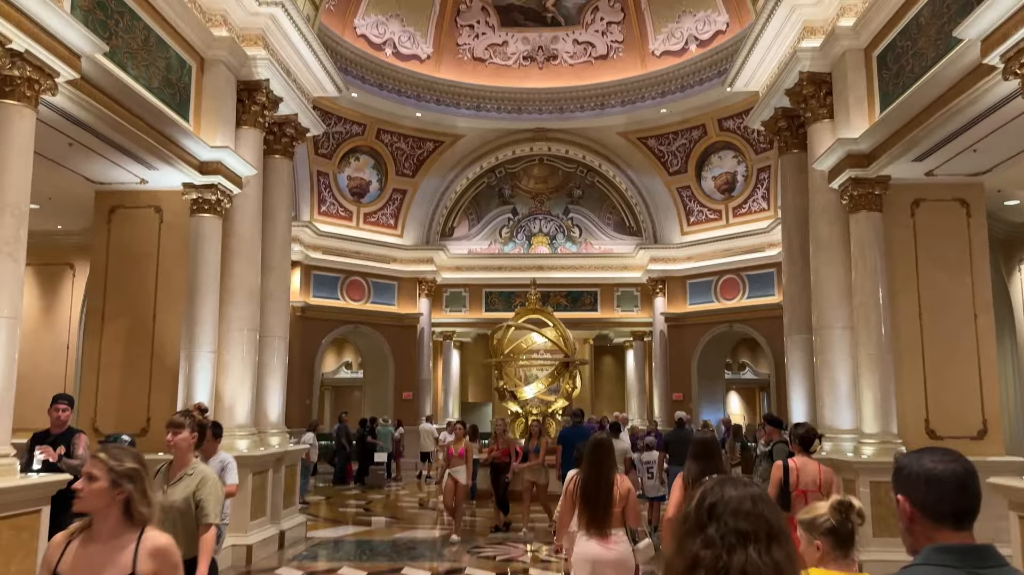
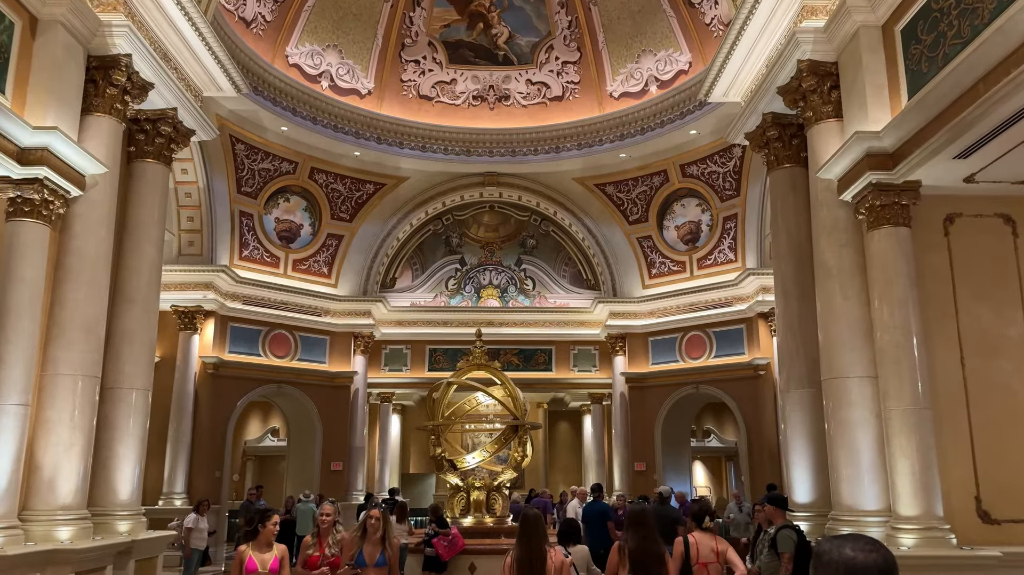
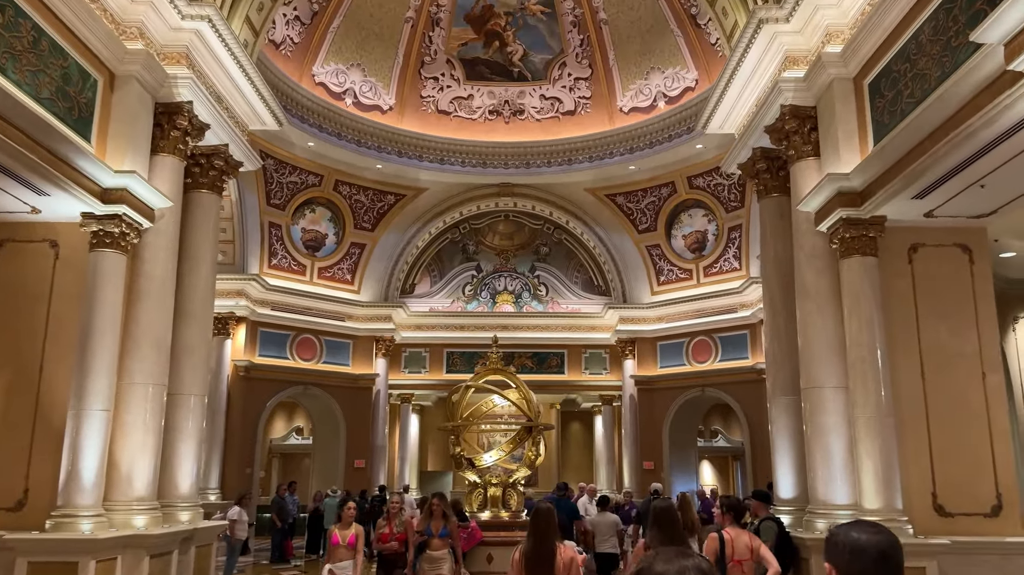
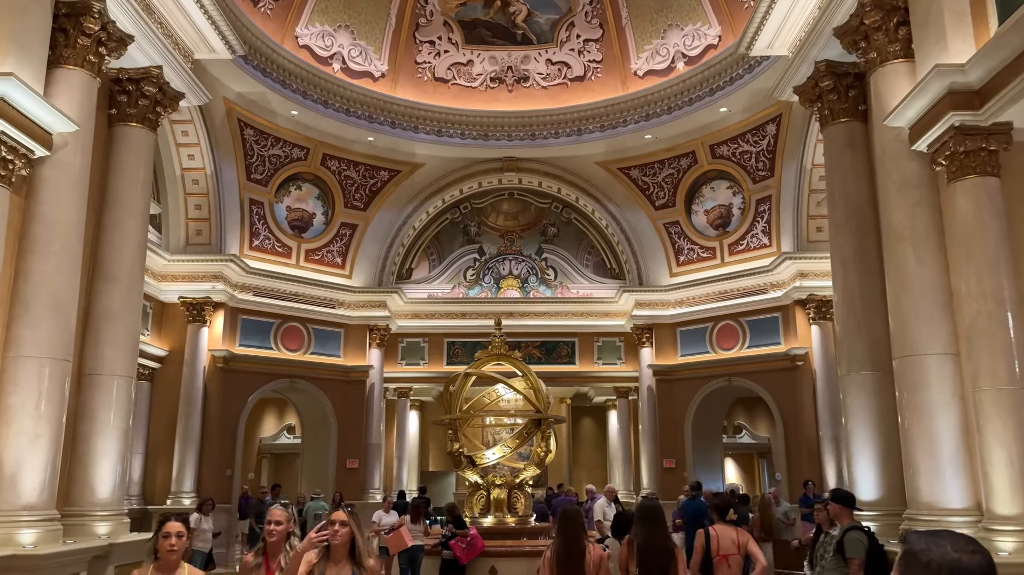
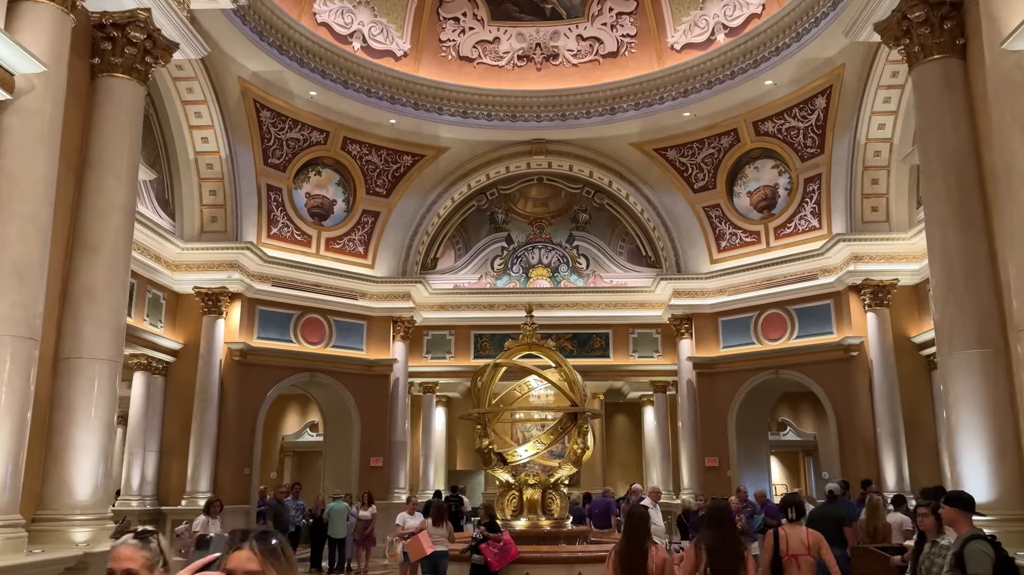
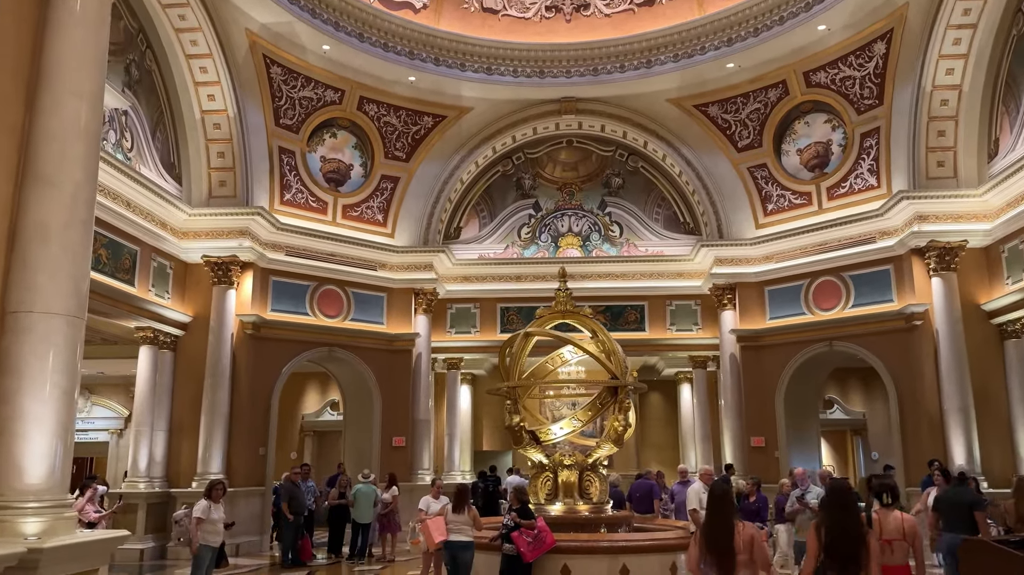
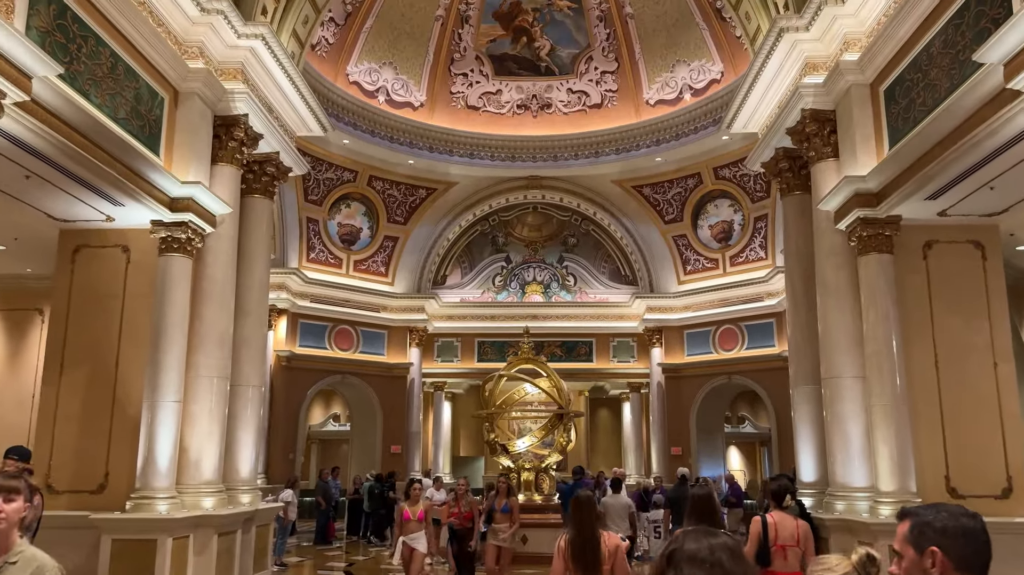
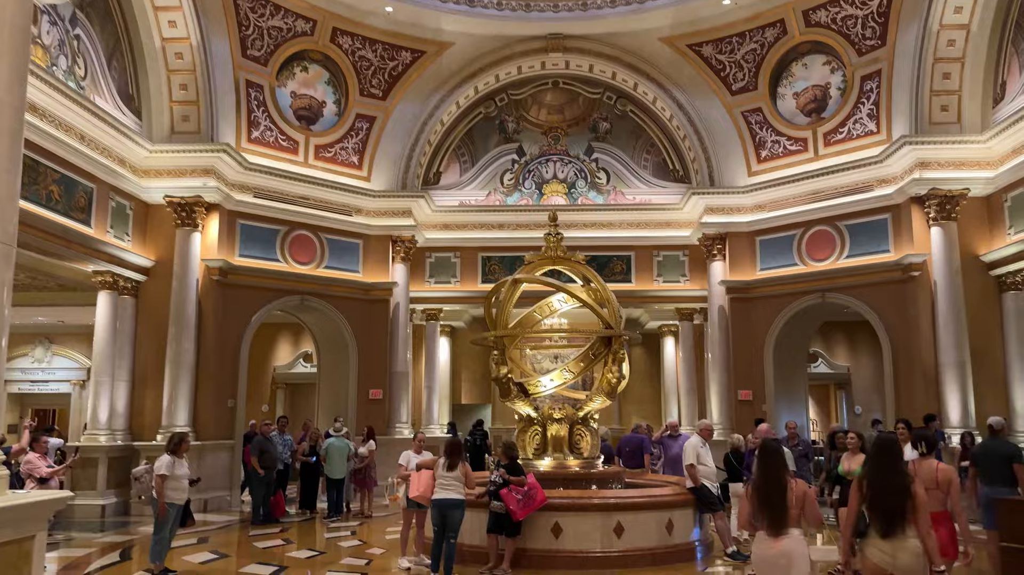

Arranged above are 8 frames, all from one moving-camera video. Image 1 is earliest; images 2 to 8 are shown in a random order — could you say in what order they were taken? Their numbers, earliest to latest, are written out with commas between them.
7, 3, 2, 4, 5, 6, 8
